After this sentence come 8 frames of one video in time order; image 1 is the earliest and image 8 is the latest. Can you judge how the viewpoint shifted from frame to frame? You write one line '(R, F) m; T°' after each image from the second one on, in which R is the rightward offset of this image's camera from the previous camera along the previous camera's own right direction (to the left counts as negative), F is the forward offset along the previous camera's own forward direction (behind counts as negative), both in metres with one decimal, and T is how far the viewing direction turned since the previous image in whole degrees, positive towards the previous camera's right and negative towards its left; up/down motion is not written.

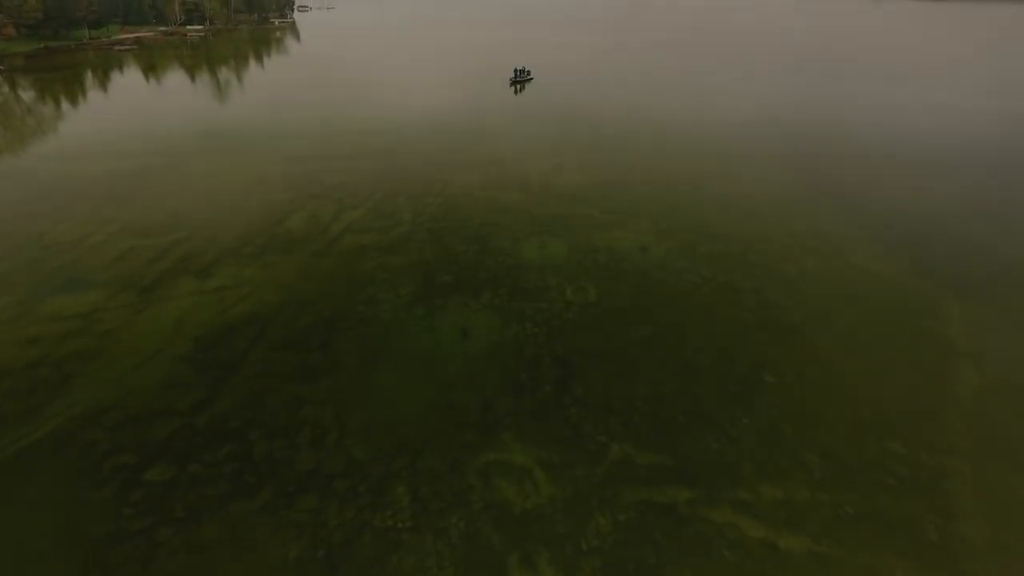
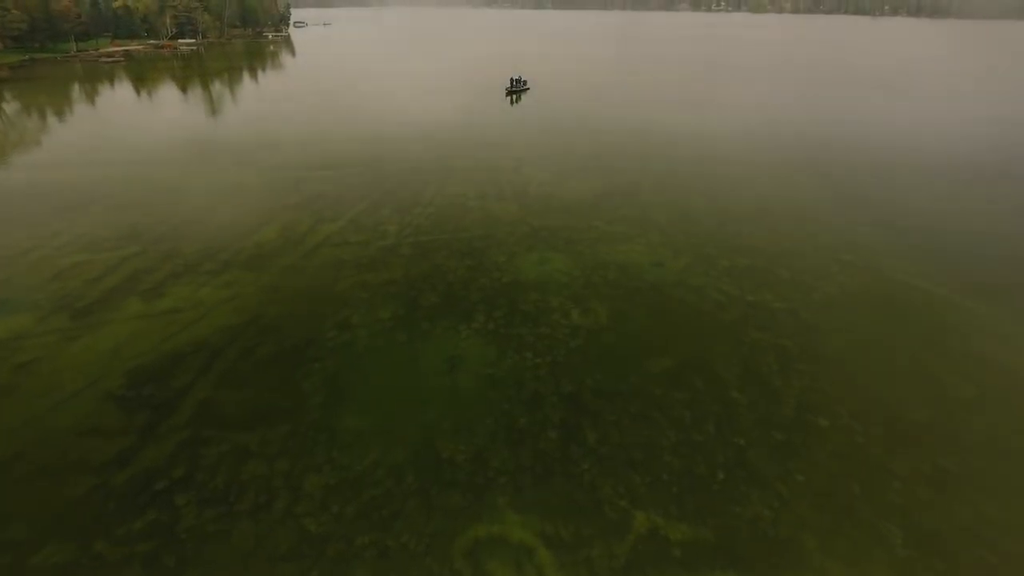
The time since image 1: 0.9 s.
(0.0, +3.5) m; 0°
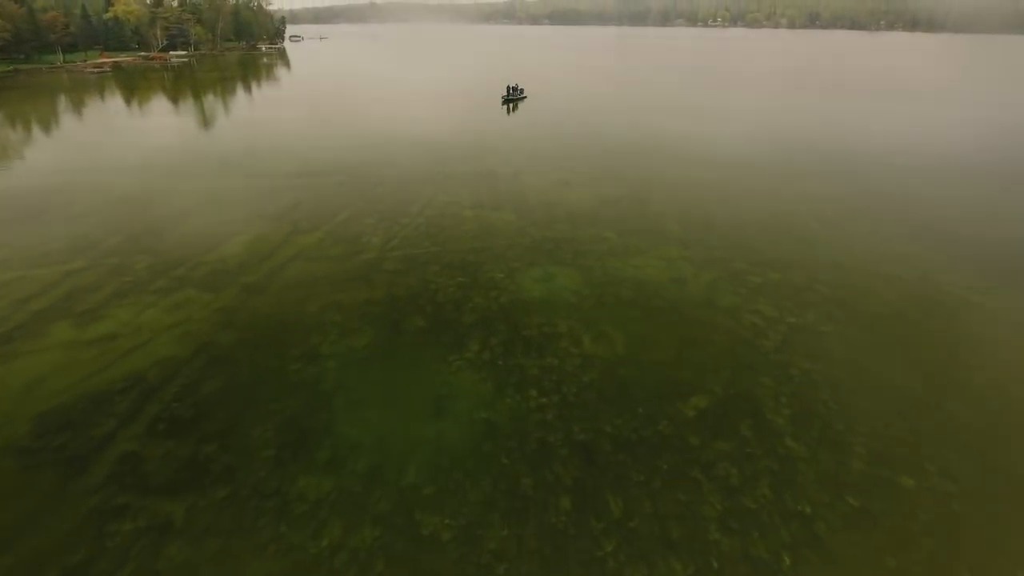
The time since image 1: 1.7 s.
(-0.1, +3.4) m; 0°
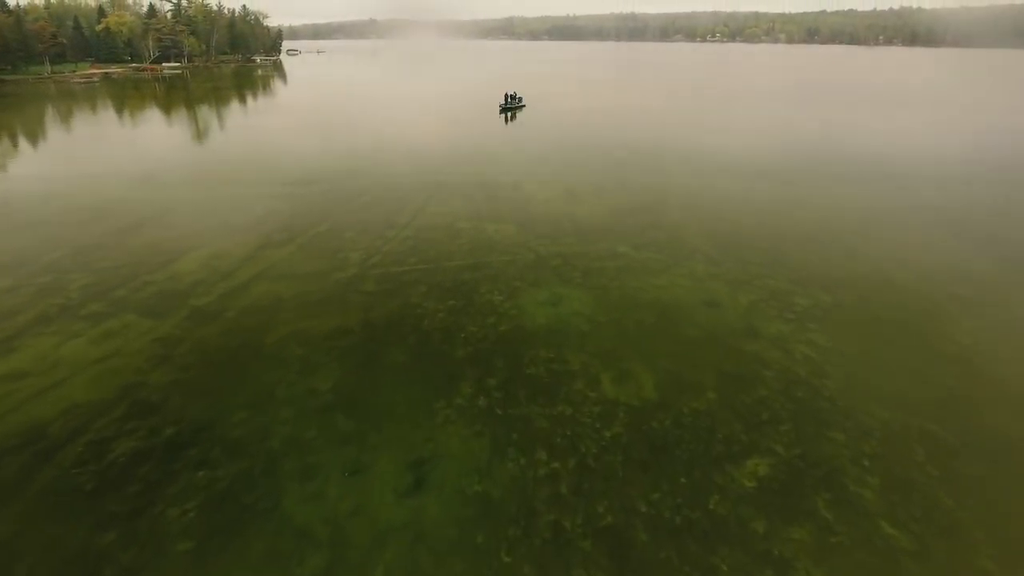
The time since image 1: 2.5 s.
(-0.1, +3.5) m; 0°
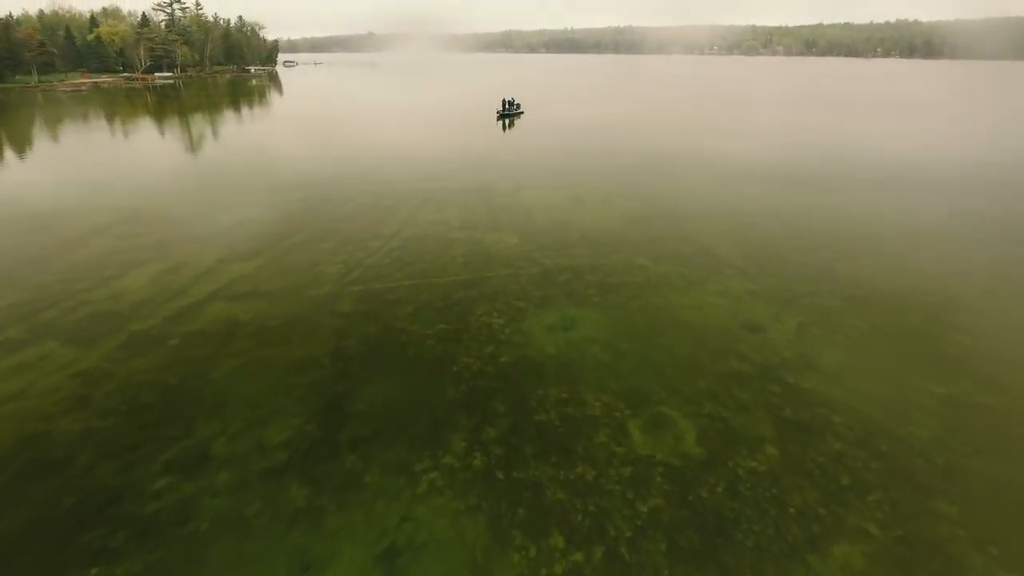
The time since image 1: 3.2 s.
(-0.1, +3.0) m; 0°
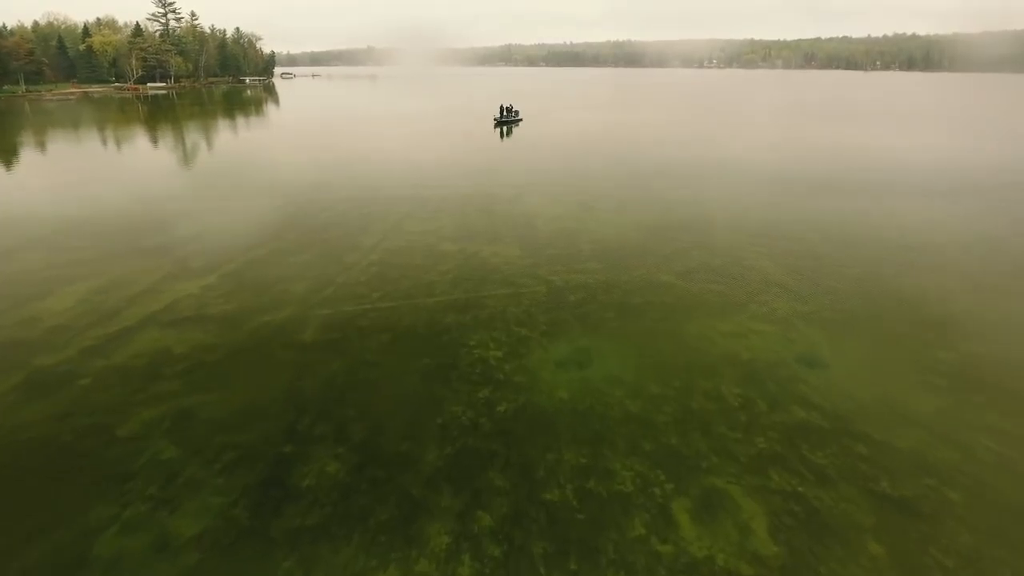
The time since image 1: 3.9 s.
(0.0, +3.1) m; 0°
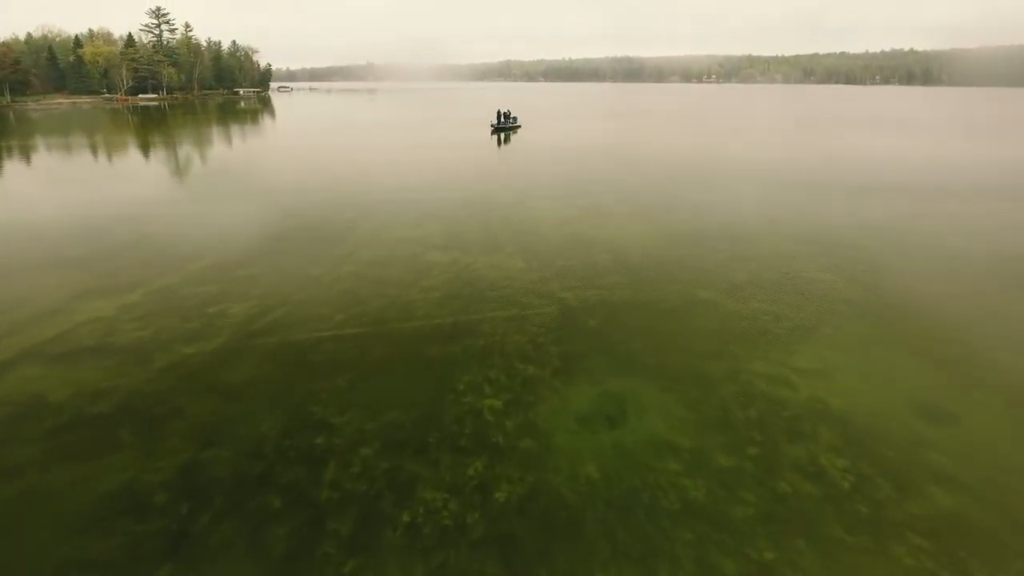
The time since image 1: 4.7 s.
(-0.1, +3.5) m; 0°
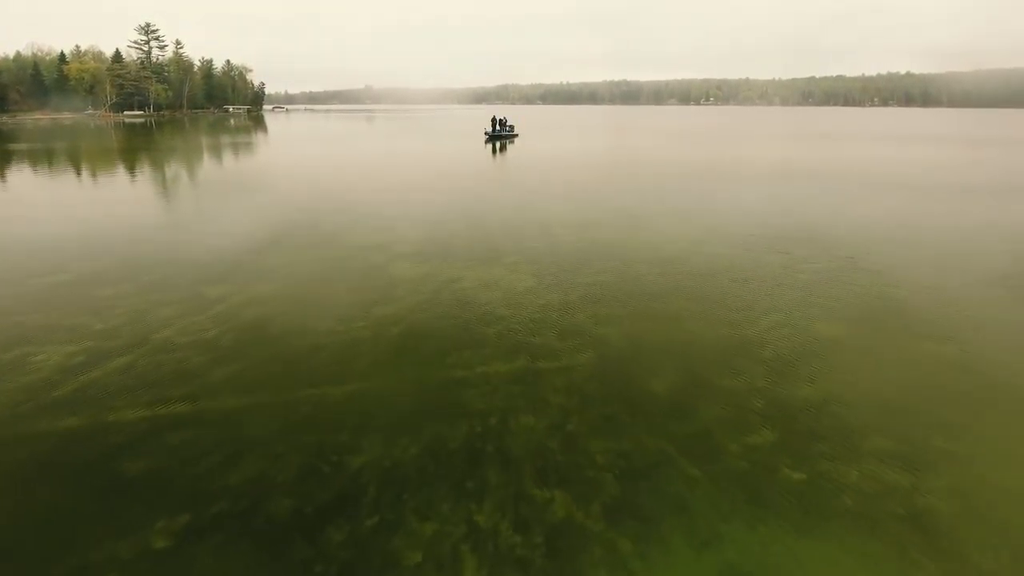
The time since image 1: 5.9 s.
(-0.1, +5.1) m; 0°
